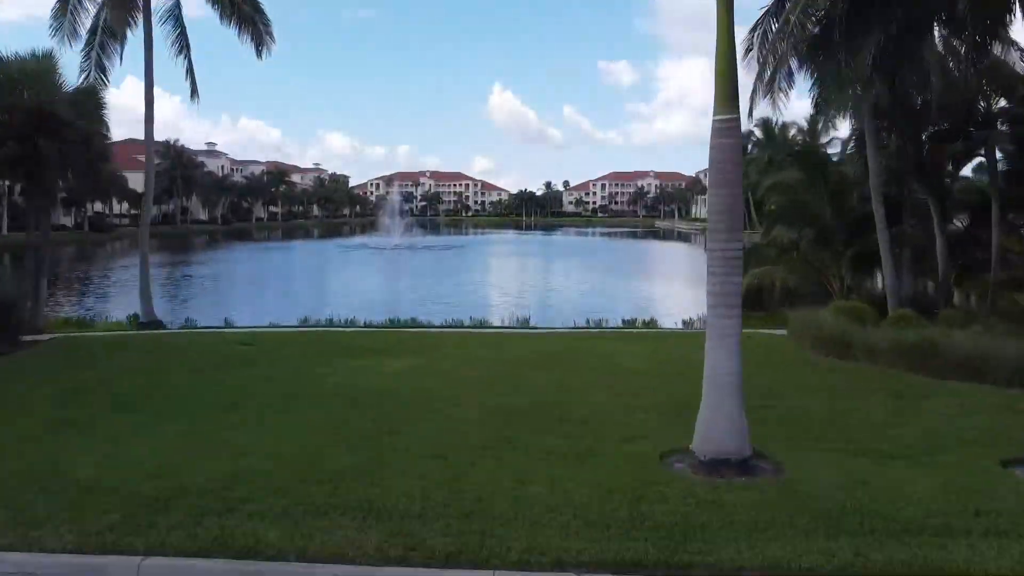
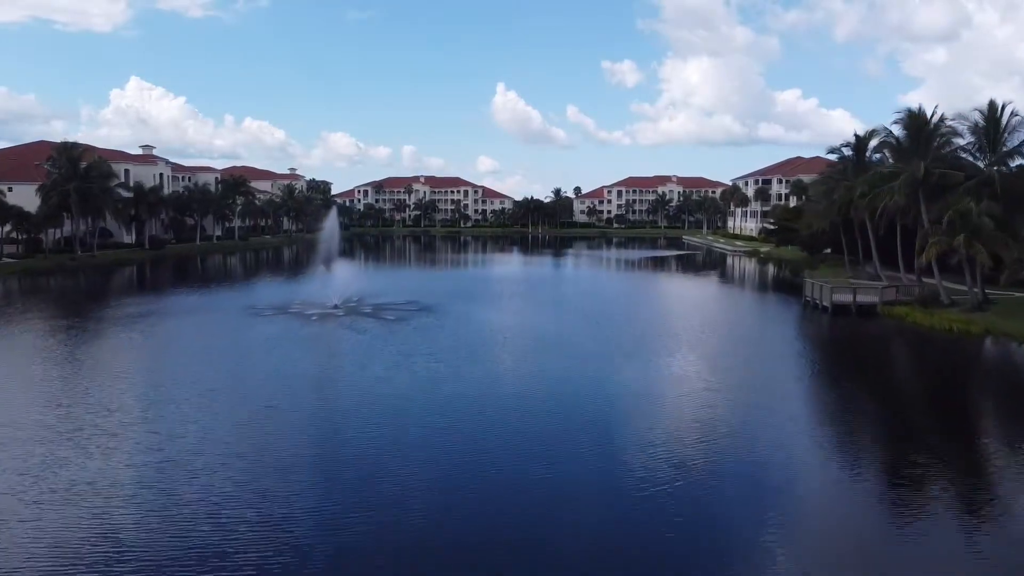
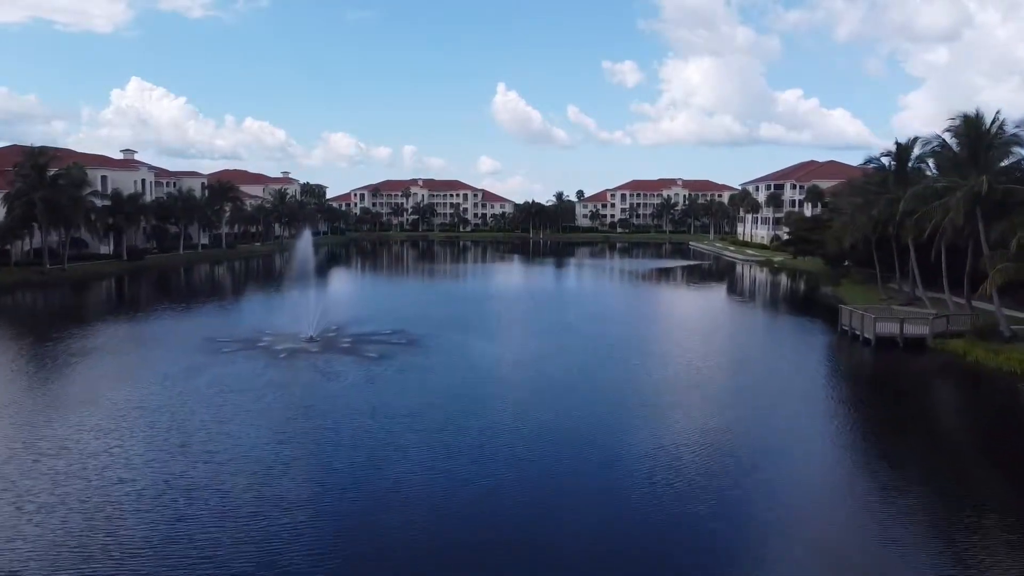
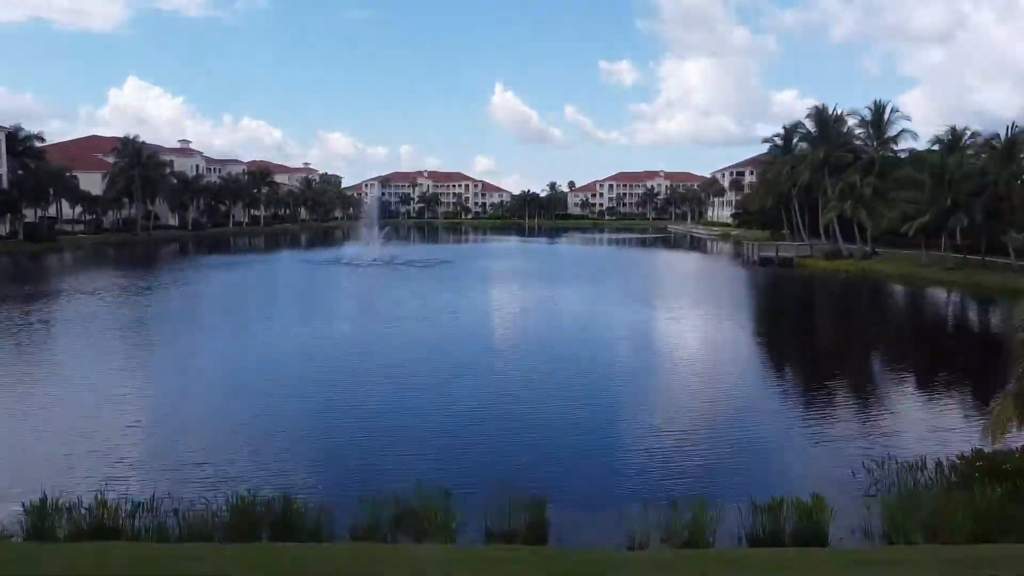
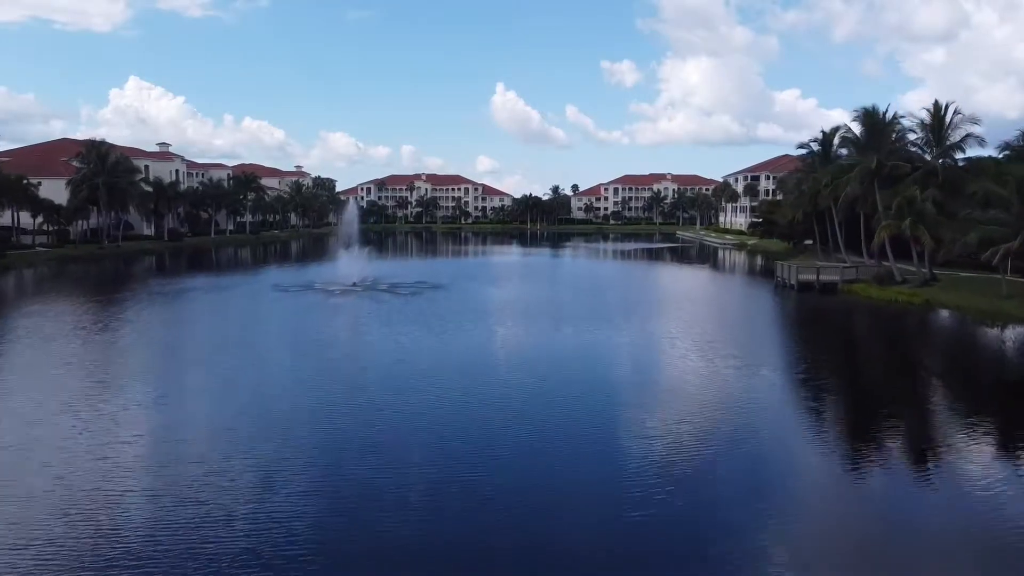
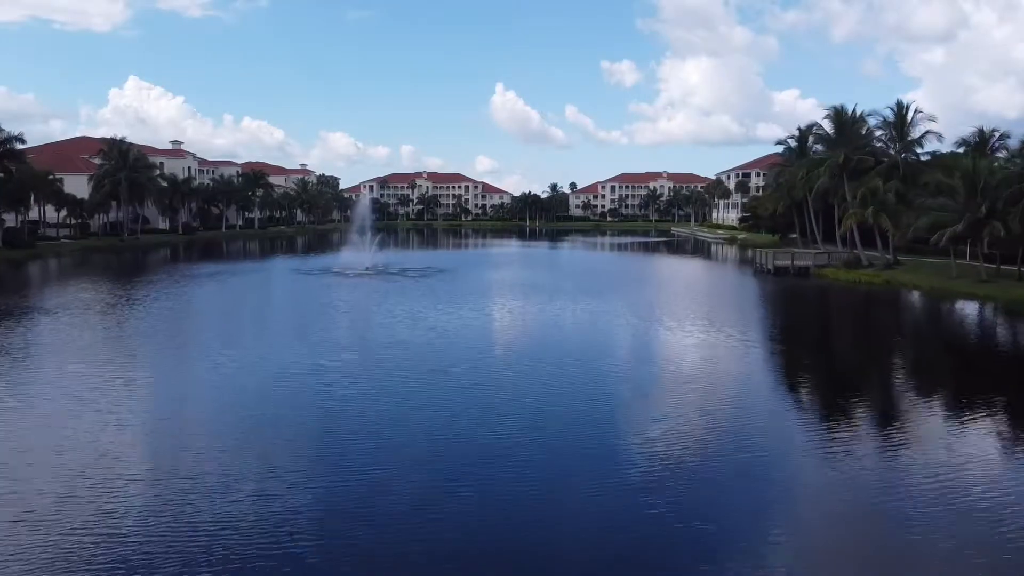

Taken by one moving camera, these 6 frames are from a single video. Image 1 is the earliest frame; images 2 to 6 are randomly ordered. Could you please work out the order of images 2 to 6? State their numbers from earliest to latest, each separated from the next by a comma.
4, 6, 5, 2, 3
